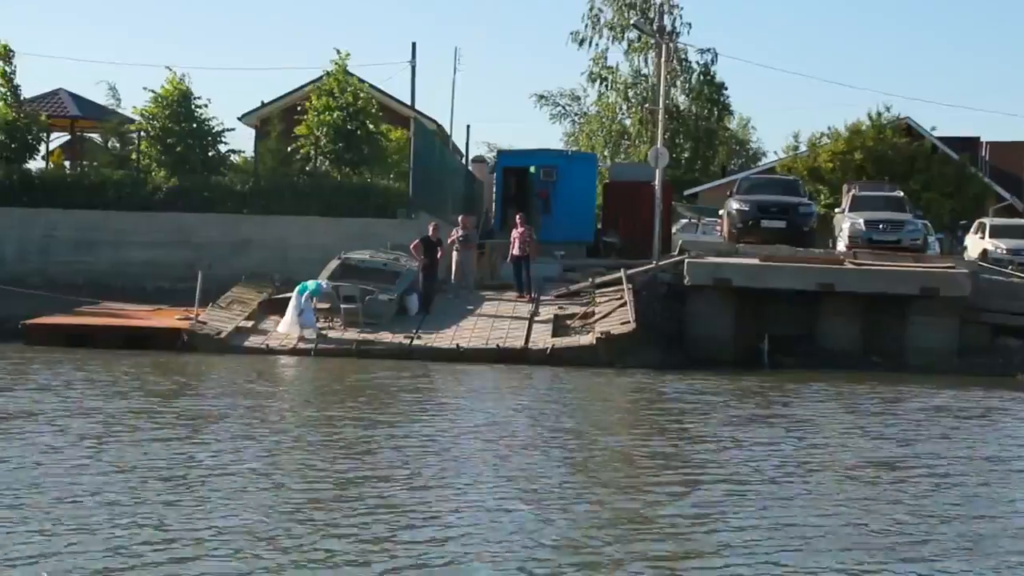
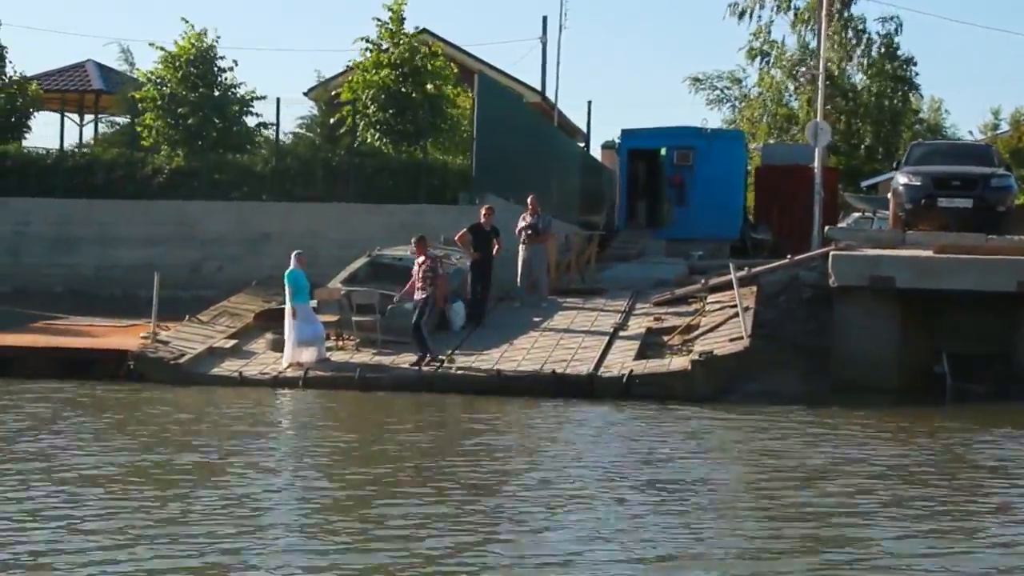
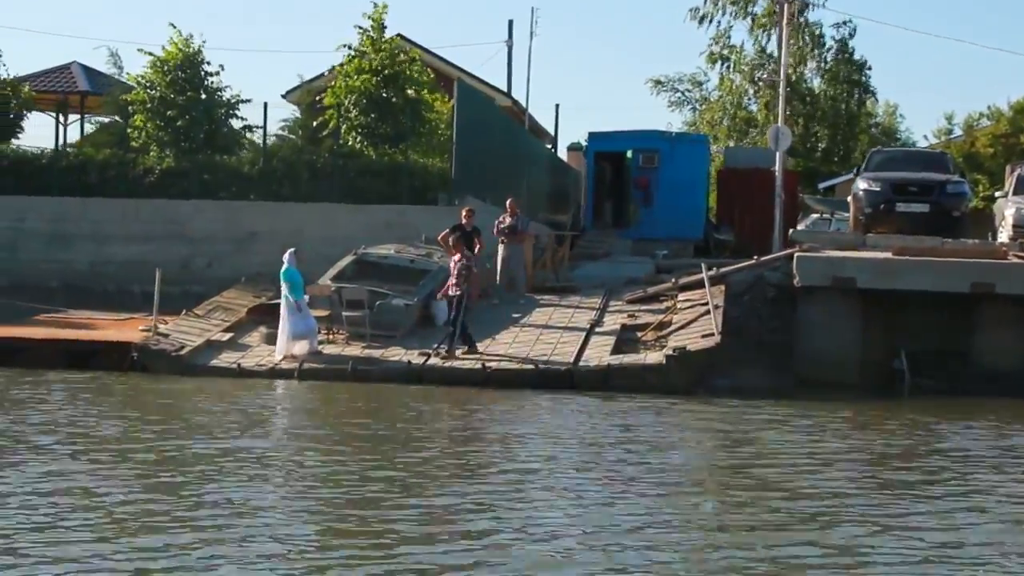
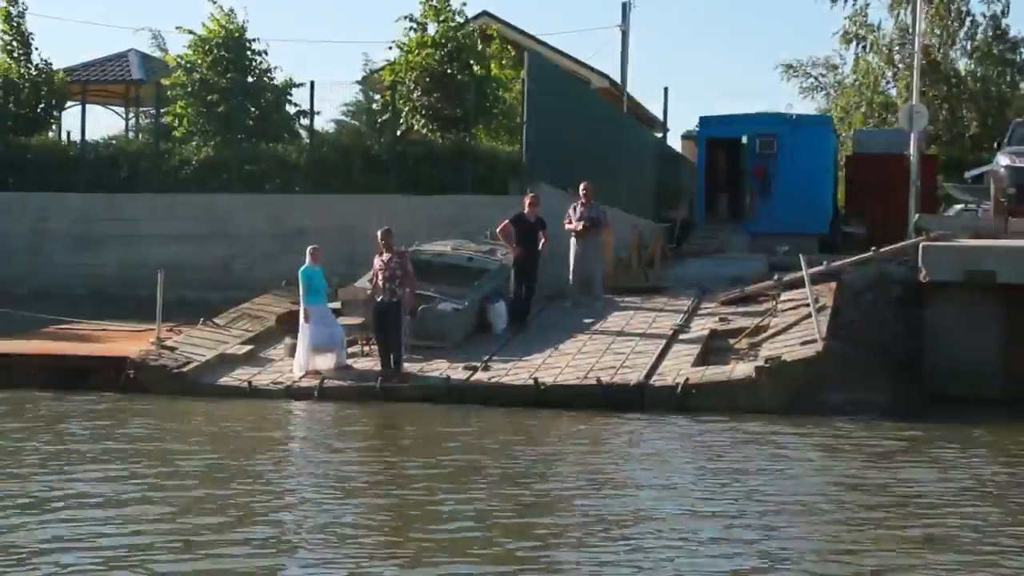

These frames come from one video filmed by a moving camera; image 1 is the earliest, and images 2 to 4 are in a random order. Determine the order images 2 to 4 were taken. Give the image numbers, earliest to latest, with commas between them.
3, 2, 4
